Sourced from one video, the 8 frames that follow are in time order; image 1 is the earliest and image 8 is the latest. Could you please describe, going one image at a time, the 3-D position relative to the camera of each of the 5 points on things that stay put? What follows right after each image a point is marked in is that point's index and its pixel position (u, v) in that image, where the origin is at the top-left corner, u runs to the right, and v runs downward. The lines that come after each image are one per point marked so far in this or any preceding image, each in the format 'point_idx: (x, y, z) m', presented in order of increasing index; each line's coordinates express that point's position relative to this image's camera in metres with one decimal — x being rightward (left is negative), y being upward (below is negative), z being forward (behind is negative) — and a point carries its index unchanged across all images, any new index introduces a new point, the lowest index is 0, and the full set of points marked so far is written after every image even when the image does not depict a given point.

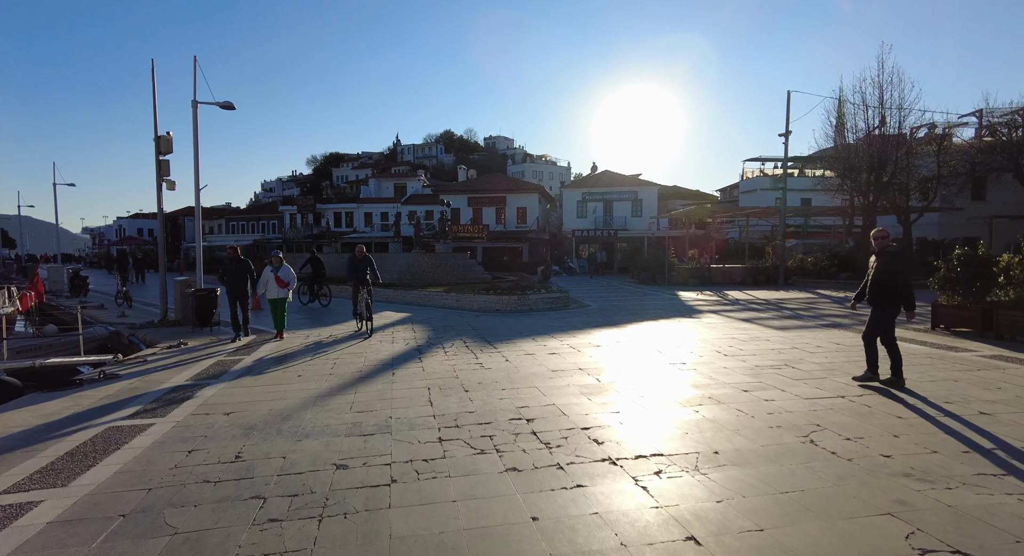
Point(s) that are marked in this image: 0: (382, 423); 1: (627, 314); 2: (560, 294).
0: (-1.3, -1.4, +5.3) m
1: (+2.9, -0.9, +14.0) m
2: (+1.4, -0.5, +15.8) m
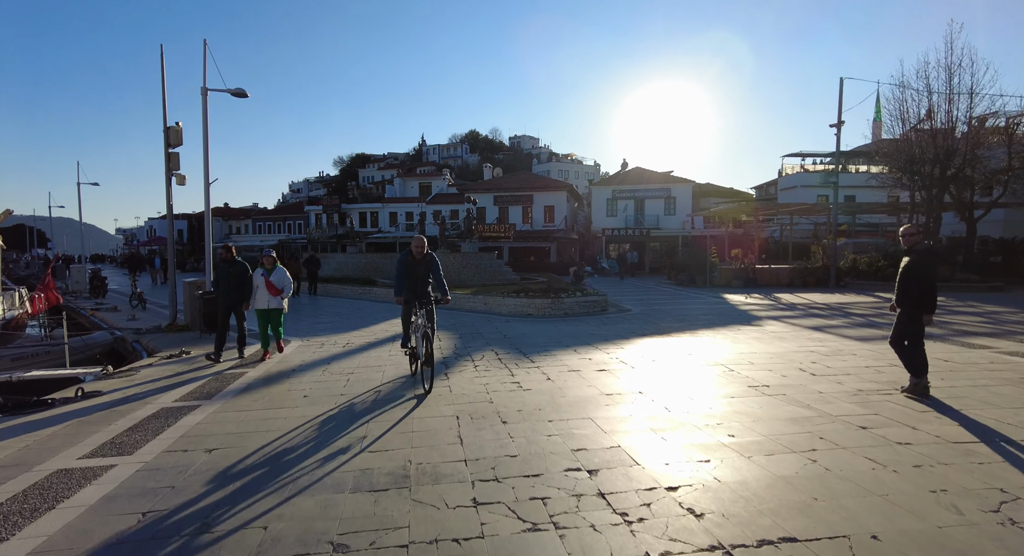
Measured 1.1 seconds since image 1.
0: (-0.9, -1.5, +4.1) m
1: (+3.7, -1.0, +12.6) m
2: (+2.3, -0.5, +14.4) m
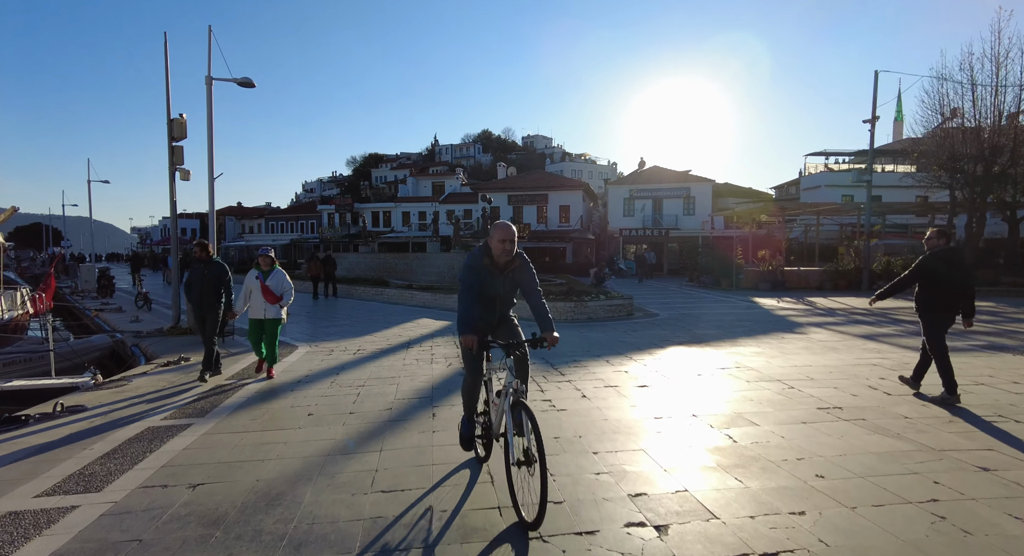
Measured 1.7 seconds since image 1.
0: (-0.6, -1.5, +3.3) m
1: (+4.2, -1.0, +11.7) m
2: (+2.8, -0.6, +13.6) m
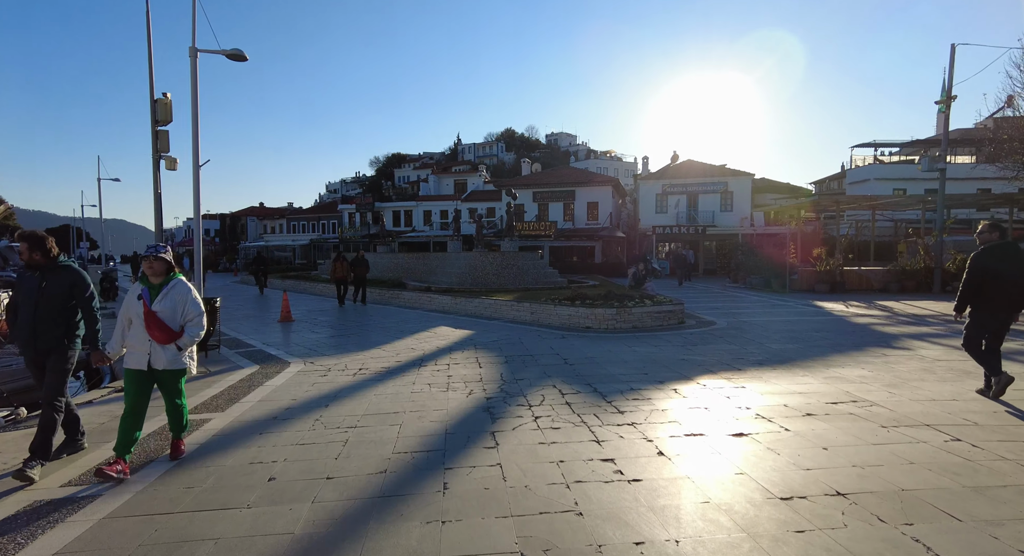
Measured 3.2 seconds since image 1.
0: (-0.3, -1.5, +1.5) m
1: (+4.8, -1.1, +9.7) m
2: (+3.5, -0.6, +11.7) m
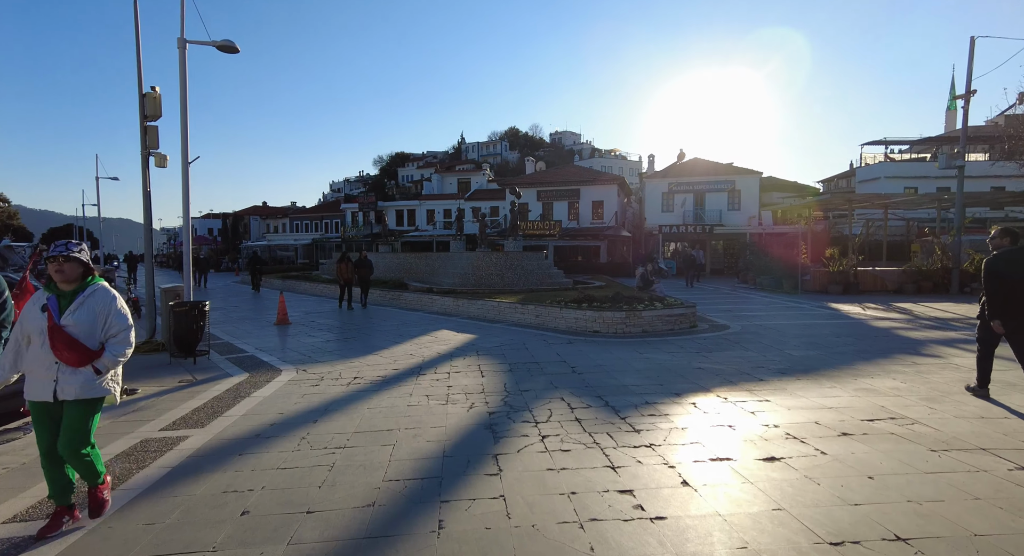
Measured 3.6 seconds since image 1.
0: (-0.3, -1.6, +1.0) m
1: (+4.8, -1.1, +9.2) m
2: (+3.5, -0.7, +11.2) m
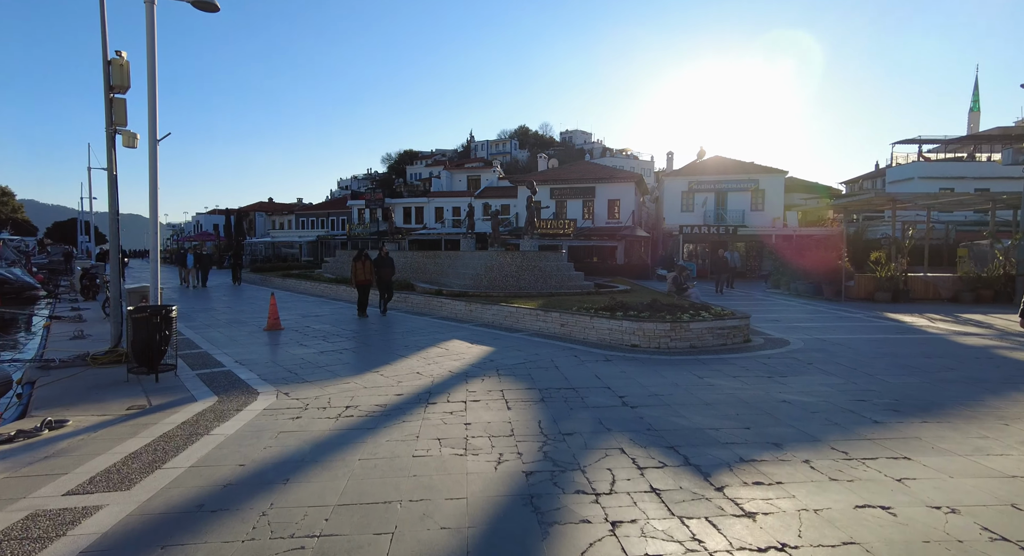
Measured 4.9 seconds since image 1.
0: (0.0, -1.6, -0.5) m
1: (+5.2, -1.2, +7.6) m
2: (+4.0, -0.8, +9.6) m
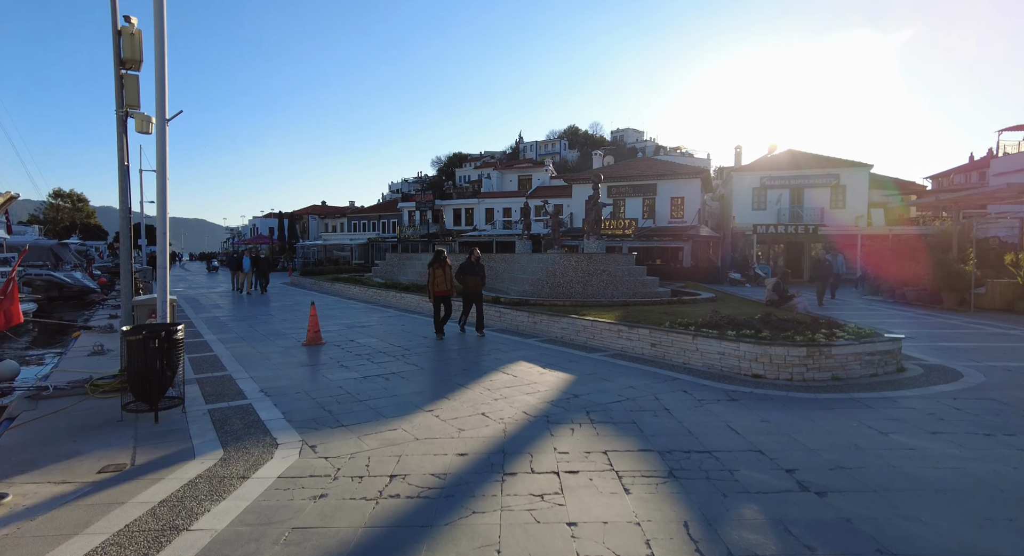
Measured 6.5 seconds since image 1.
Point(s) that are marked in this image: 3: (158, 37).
0: (+0.3, -1.7, -2.4) m
1: (+6.2, -1.4, +5.2) m
2: (+5.1, -0.9, +7.3) m
3: (-4.2, +2.9, +6.5) m
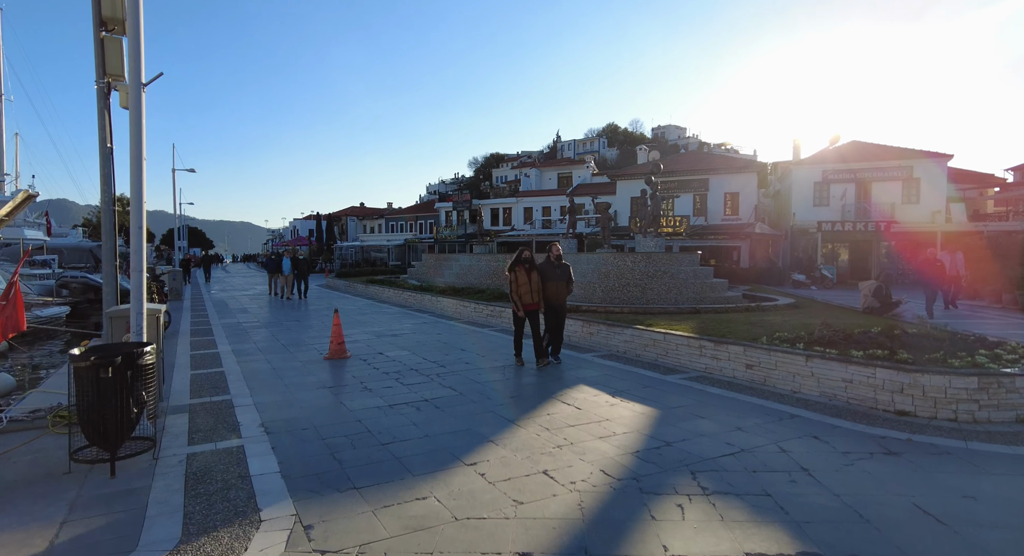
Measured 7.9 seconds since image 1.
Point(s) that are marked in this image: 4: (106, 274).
0: (+0.3, -1.8, -4.0) m
1: (+6.7, -1.4, +3.2) m
2: (+5.8, -1.0, +5.3) m
3: (-3.6, +2.8, +5.2) m
4: (-4.7, +0.1, +6.2) m
